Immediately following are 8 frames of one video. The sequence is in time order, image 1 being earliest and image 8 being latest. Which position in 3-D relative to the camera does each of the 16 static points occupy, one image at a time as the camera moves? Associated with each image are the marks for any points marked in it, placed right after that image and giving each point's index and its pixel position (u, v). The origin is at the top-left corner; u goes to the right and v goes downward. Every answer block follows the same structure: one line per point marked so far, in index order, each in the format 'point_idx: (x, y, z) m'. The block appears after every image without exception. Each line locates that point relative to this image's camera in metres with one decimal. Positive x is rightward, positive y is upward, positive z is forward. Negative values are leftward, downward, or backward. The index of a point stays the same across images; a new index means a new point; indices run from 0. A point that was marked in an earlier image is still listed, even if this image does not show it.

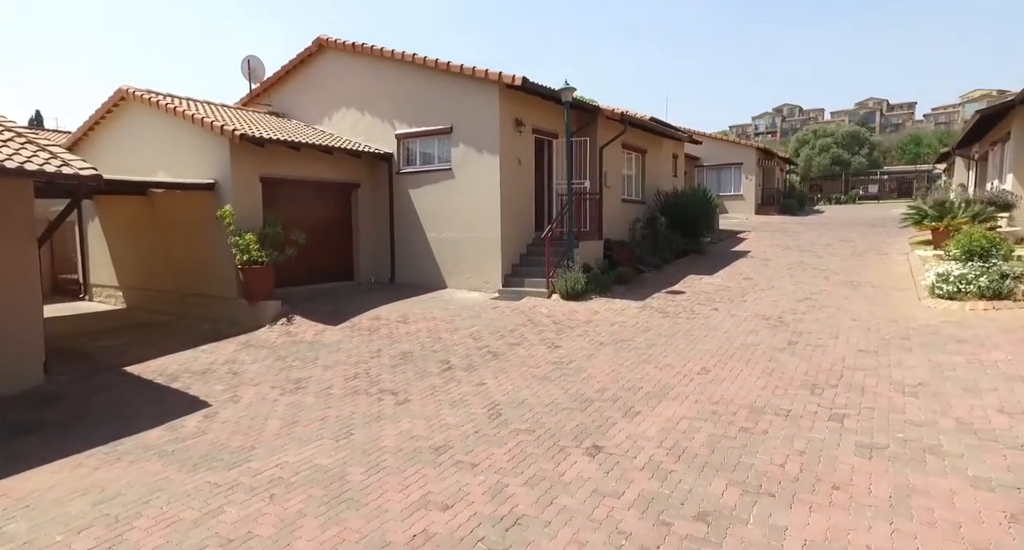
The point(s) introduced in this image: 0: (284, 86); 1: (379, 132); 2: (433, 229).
0: (-5.3, +4.4, +13.9) m
1: (-2.8, +3.1, +12.8) m
2: (-1.6, +0.9, +12.4) m
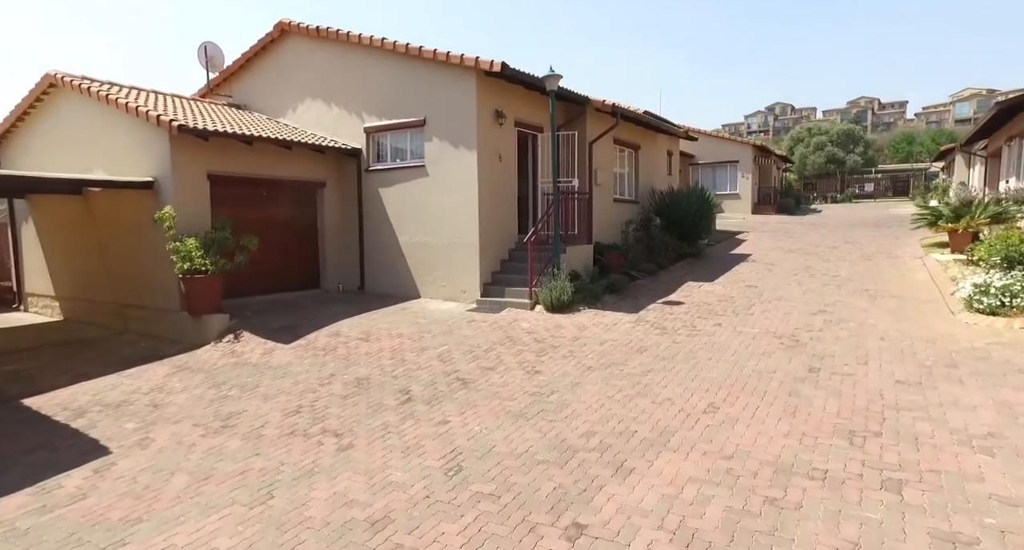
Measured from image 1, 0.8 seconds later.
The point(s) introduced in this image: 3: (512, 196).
0: (-5.7, +4.3, +12.8) m
1: (-3.2, +2.9, +11.7) m
2: (-2.0, +0.8, +11.2) m
3: (0.0, +1.5, +11.2) m
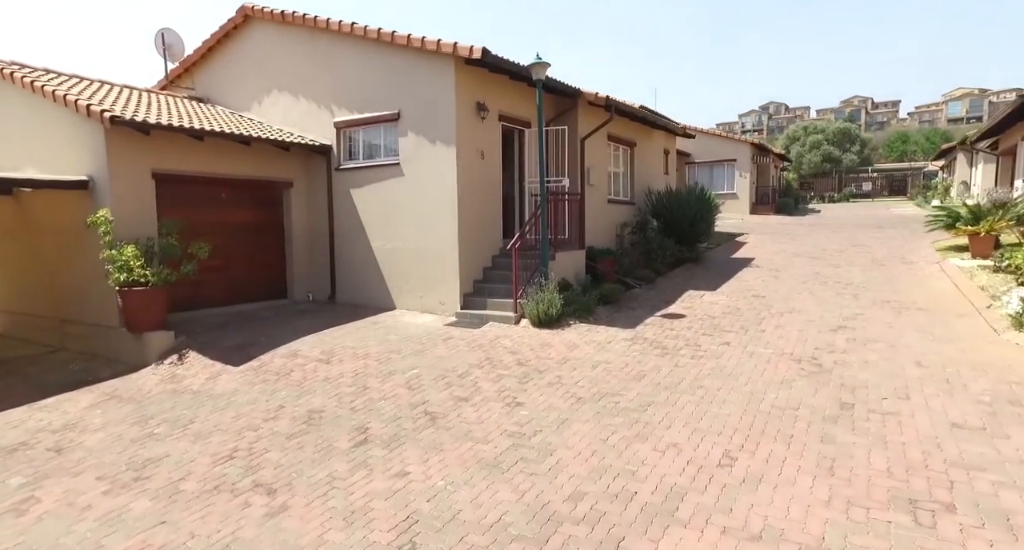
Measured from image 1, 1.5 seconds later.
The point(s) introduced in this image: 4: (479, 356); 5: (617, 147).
0: (-6.0, +4.1, +11.7) m
1: (-3.5, +2.8, +10.7) m
2: (-2.3, +0.6, +10.3) m
3: (-0.3, +1.4, +10.3) m
4: (-0.4, -1.0, +7.3) m
5: (+2.4, +2.9, +13.5) m
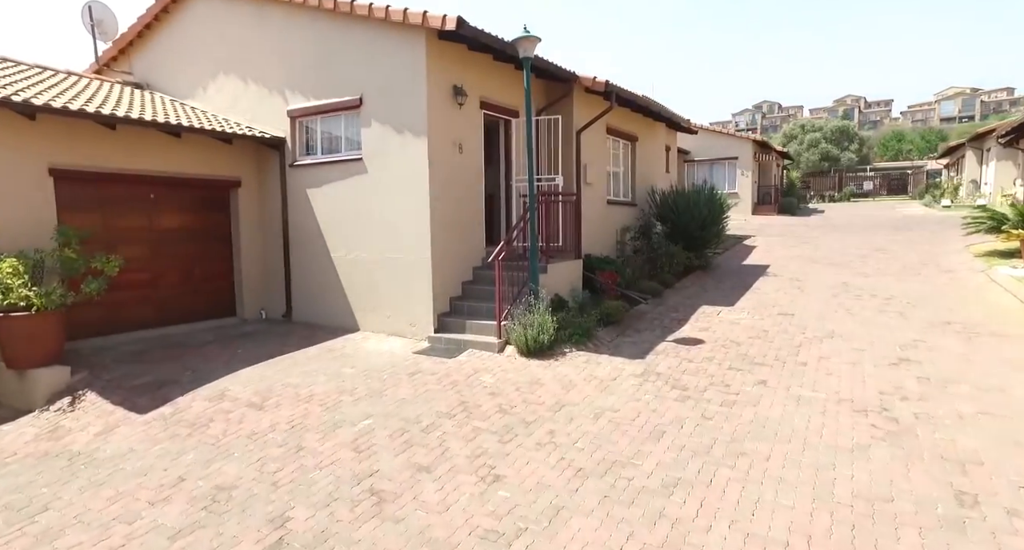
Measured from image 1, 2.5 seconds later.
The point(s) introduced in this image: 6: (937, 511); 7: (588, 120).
0: (-6.2, +3.9, +10.2) m
1: (-3.7, +2.5, +9.1) m
2: (-2.5, +0.4, +8.7) m
3: (-0.5, +1.2, +8.8) m
4: (-0.6, -1.2, +5.8) m
5: (+2.1, +2.7, +12.1) m
6: (+2.3, -1.3, +3.2) m
7: (+1.3, +2.7, +10.5) m
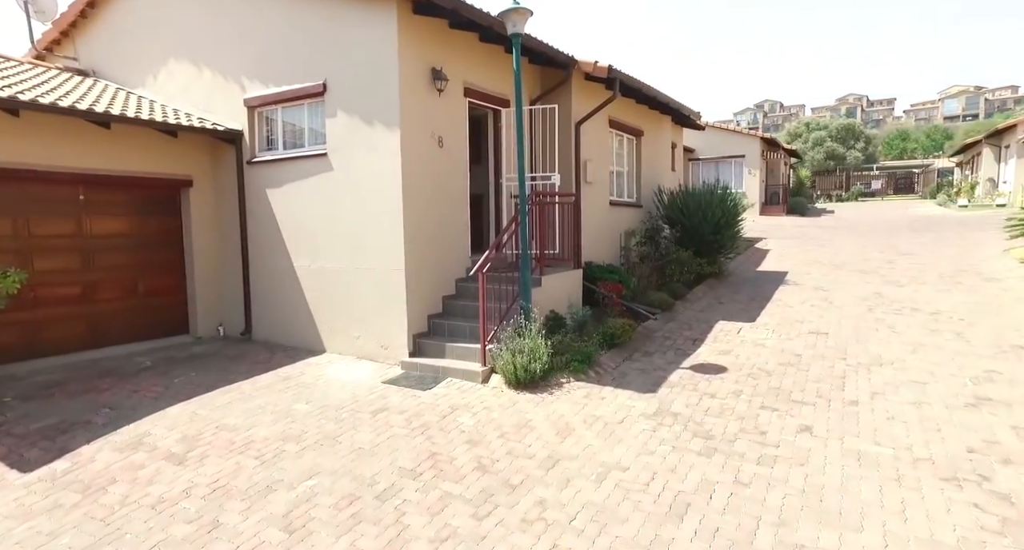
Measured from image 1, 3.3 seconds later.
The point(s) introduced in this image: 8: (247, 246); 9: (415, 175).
0: (-6.4, +3.7, +9.1) m
1: (-3.8, +2.4, +8.0) m
2: (-2.6, +0.3, +7.6) m
3: (-0.6, +1.0, +7.7) m
4: (-0.7, -1.4, +4.6) m
5: (+2.0, +2.5, +10.9) m
6: (+2.1, -1.4, +2.1) m
7: (+1.2, +2.6, +9.3) m
8: (-3.6, +0.4, +8.0) m
9: (-1.1, +1.2, +6.9) m
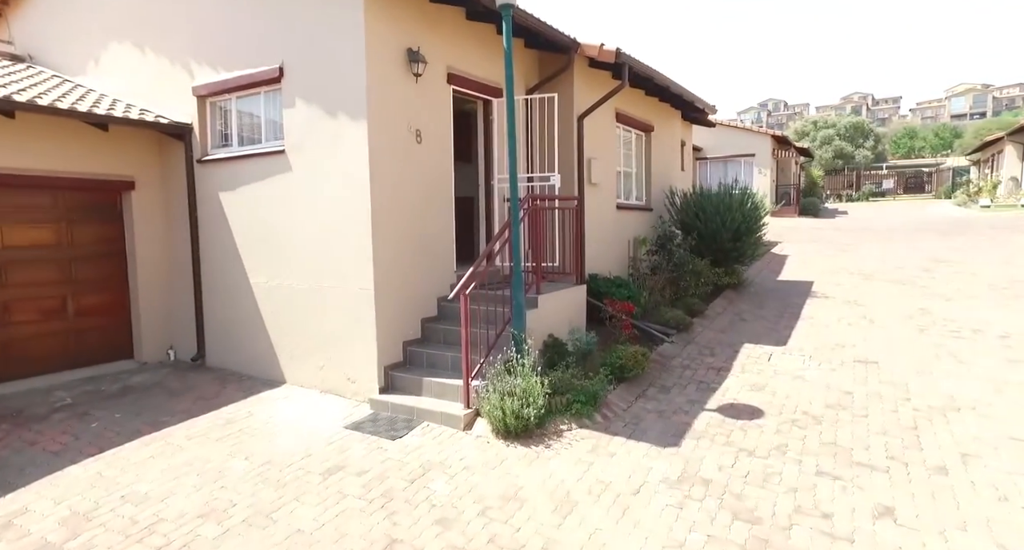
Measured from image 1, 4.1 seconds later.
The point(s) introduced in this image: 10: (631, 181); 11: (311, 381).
0: (-6.5, +3.5, +8.0) m
1: (-3.9, +2.2, +6.9) m
2: (-2.7, +0.1, +6.5) m
3: (-0.7, +0.8, +6.5) m
4: (-0.8, -1.5, +3.5) m
5: (+1.9, +2.3, +9.8) m
6: (+2.0, -1.6, +1.0) m
7: (+1.1, +2.4, +8.2) m
8: (-3.6, +0.2, +6.9) m
9: (-1.2, +1.0, +5.8) m
10: (+2.0, +1.6, +10.0) m
11: (-2.1, -1.1, +6.2) m
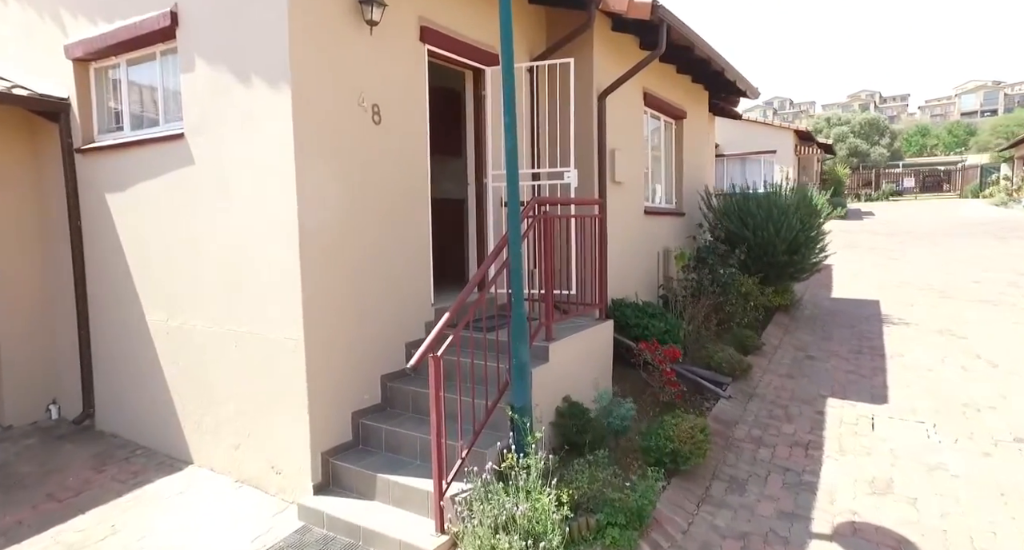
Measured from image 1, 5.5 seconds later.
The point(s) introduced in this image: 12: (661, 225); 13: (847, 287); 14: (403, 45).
0: (-6.5, +3.2, +6.1) m
1: (-3.9, +1.9, +5.0) m
2: (-2.7, -0.2, +4.6) m
3: (-0.7, +0.5, +4.7) m
4: (-0.8, -1.8, +1.6) m
5: (+1.9, +2.1, +7.9) m
6: (+2.0, -1.9, -0.9) m
7: (+1.1, +2.1, +6.3) m
8: (-3.7, -0.1, +5.1) m
9: (-1.2, +0.7, +3.9) m
10: (+2.0, +1.3, +8.1) m
11: (-2.1, -1.4, +4.3) m
12: (+2.0, +0.7, +7.8) m
13: (+5.6, -0.2, +10.0) m
14: (-0.8, +1.7, +4.4) m
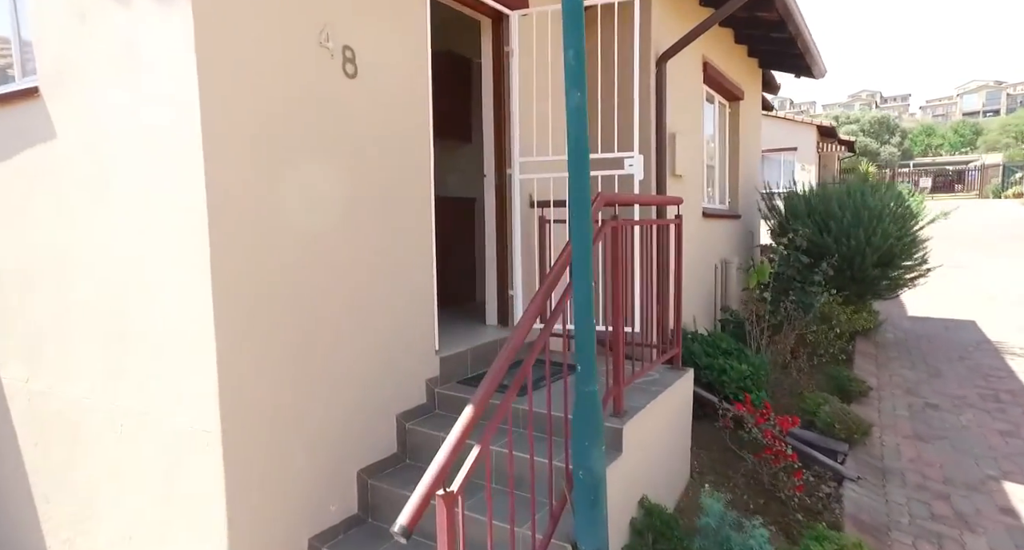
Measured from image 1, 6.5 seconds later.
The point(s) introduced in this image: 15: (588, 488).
0: (-6.2, +3.1, +4.5) m
1: (-3.7, +1.7, +3.4) m
2: (-2.5, -0.4, +3.0) m
3: (-0.5, +0.3, +3.0) m
4: (-0.6, -2.0, 0.0) m
5: (+2.1, +1.9, +6.3) m
6: (+2.3, -2.1, -2.5) m
7: (+1.3, +1.9, +4.7) m
8: (-3.4, -0.3, +3.4) m
9: (-1.0, +0.5, +2.3) m
10: (+2.2, +1.1, +6.5) m
11: (-1.9, -1.5, +2.7) m
12: (+2.2, +0.5, +6.2) m
13: (+5.8, -0.4, +8.4) m
14: (-0.5, +1.5, +2.8) m
15: (+0.3, -0.8, +1.9) m
